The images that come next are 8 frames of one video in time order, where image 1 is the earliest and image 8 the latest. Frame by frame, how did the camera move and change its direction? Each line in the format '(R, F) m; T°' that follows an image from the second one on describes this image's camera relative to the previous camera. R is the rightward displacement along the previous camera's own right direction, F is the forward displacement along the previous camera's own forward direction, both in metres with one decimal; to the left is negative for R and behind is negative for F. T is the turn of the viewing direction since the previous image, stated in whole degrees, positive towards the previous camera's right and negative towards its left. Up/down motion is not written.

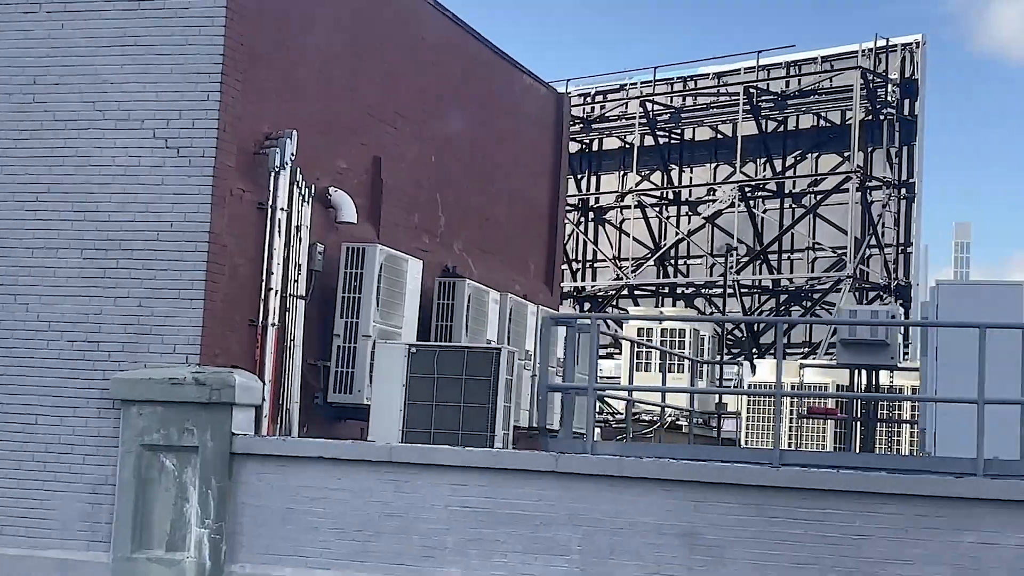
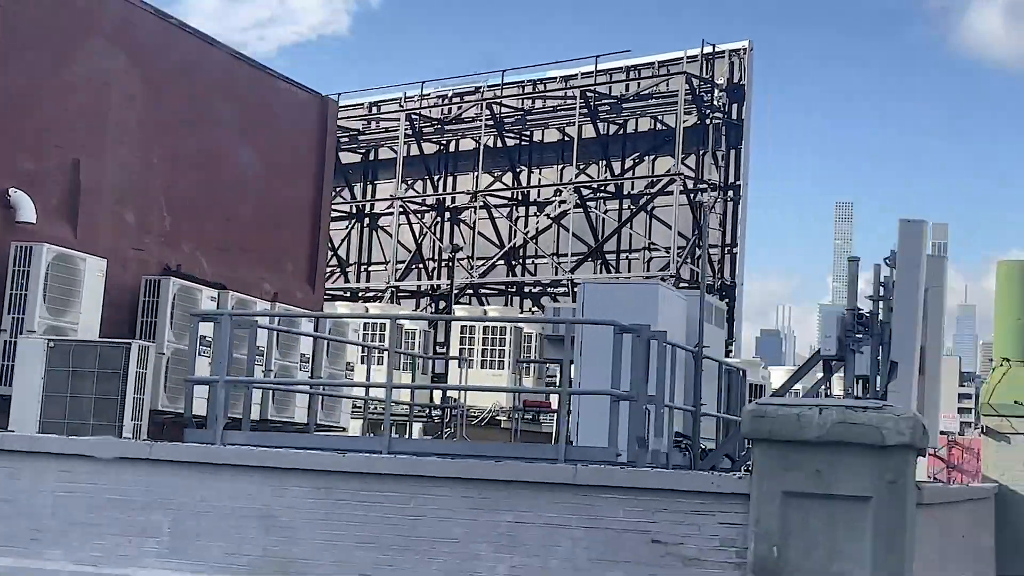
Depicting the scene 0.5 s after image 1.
(+2.5, -0.6) m; +1°
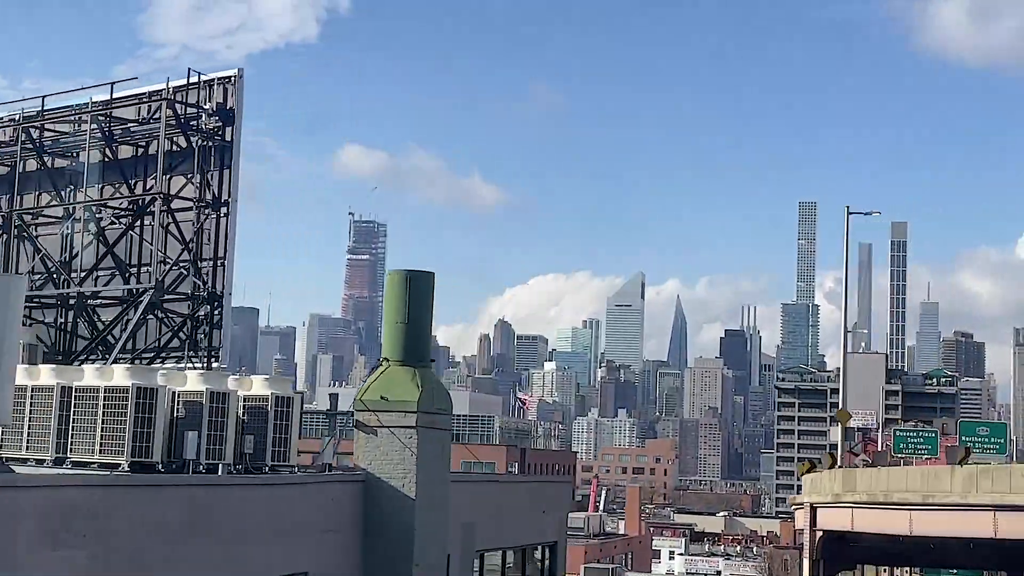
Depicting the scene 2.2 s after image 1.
(+8.7, -2.1) m; +3°
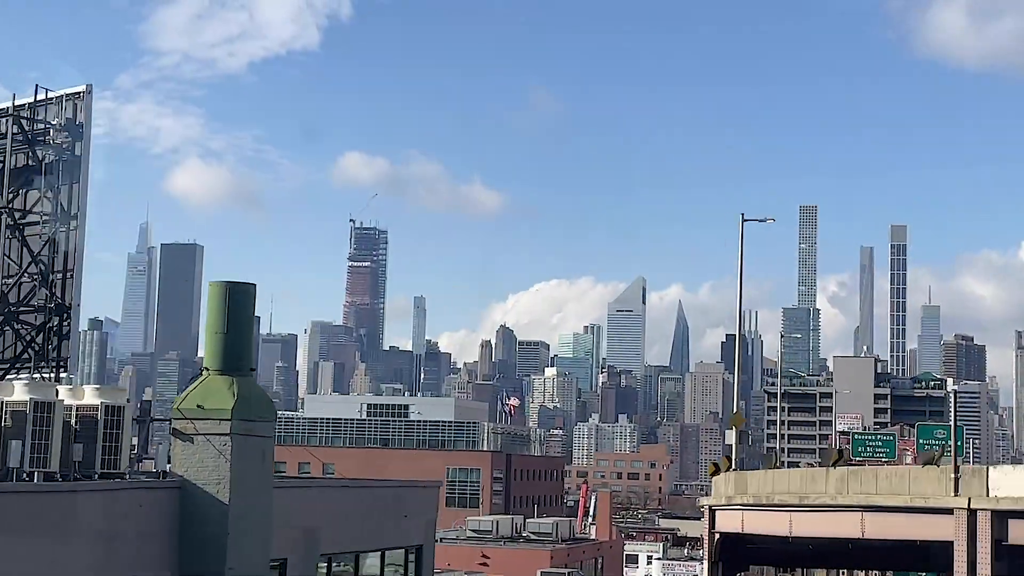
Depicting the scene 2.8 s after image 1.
(+3.1, -0.7) m; 0°
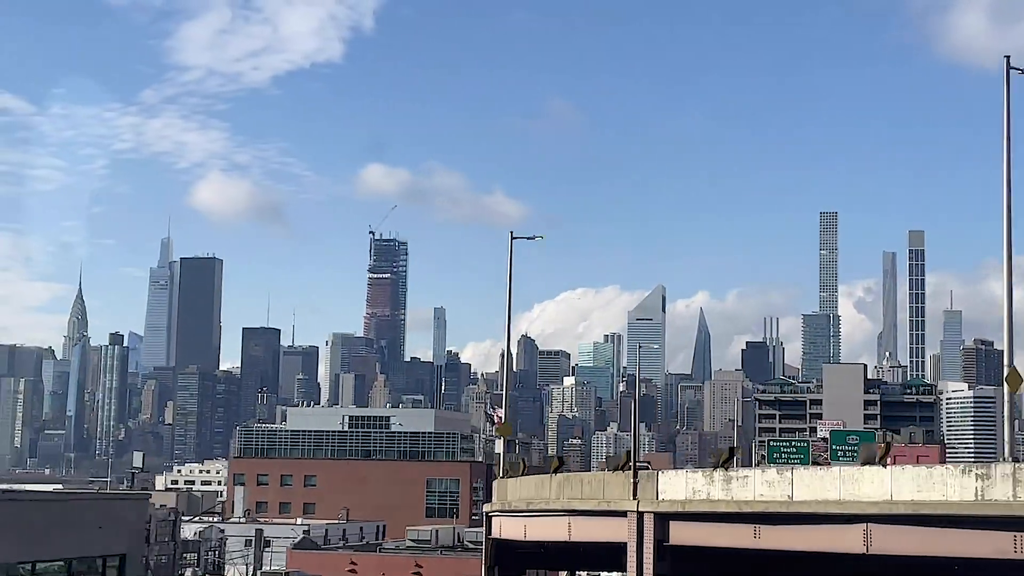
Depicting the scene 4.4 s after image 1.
(+7.5, -1.7) m; +1°
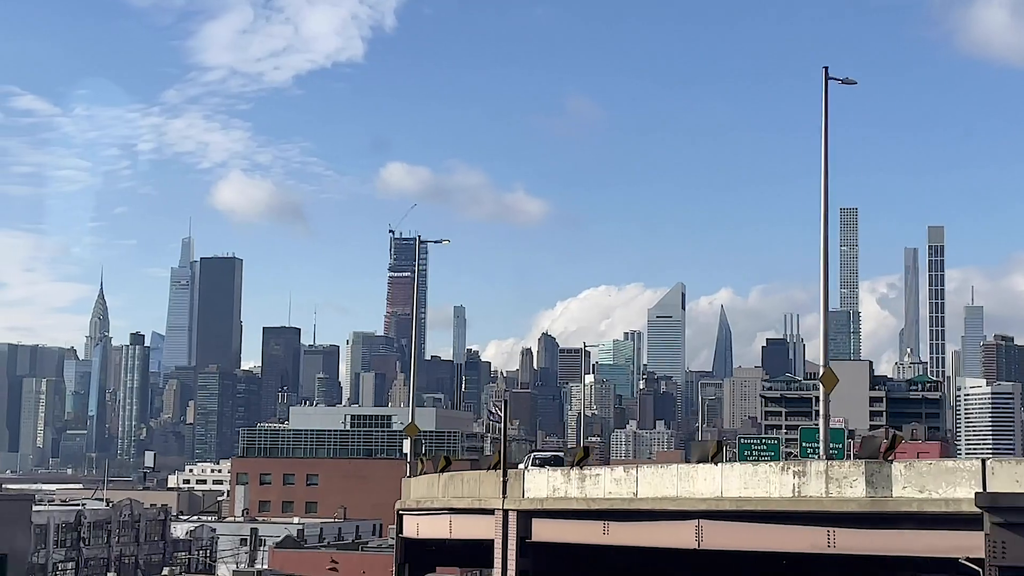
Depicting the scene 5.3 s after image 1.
(+3.5, -0.9) m; 0°
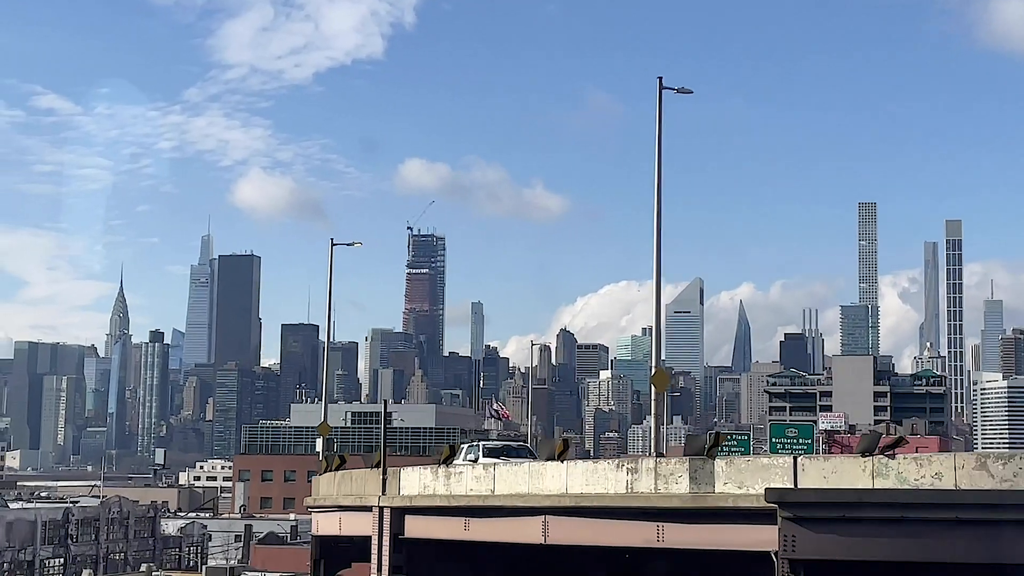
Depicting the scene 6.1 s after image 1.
(+3.4, -0.8) m; 0°
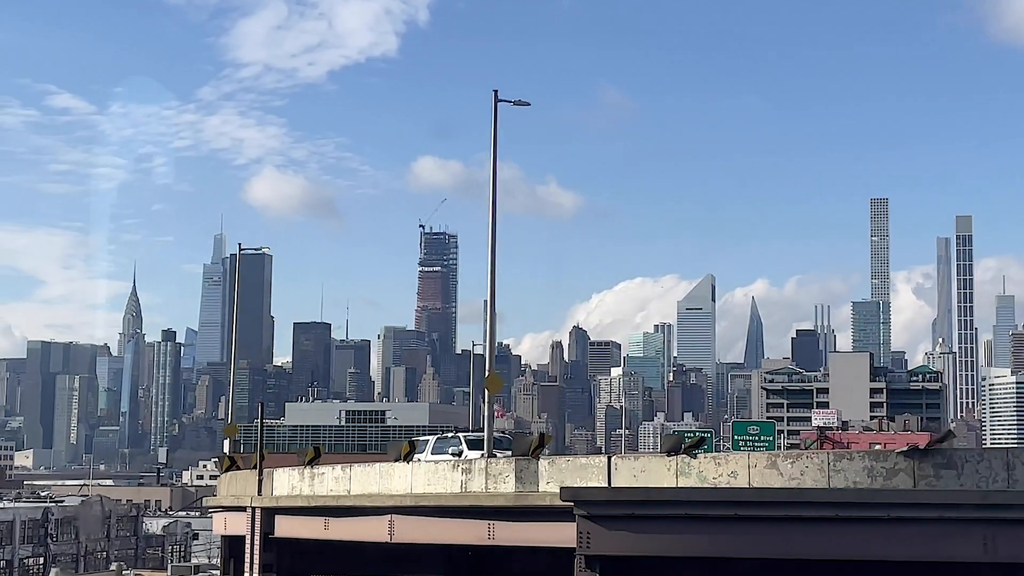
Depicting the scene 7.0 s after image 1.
(+3.5, -0.9) m; 0°
